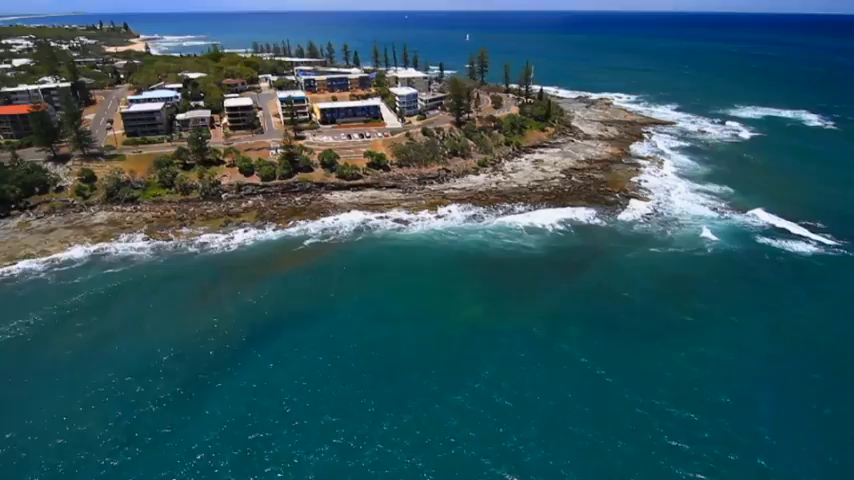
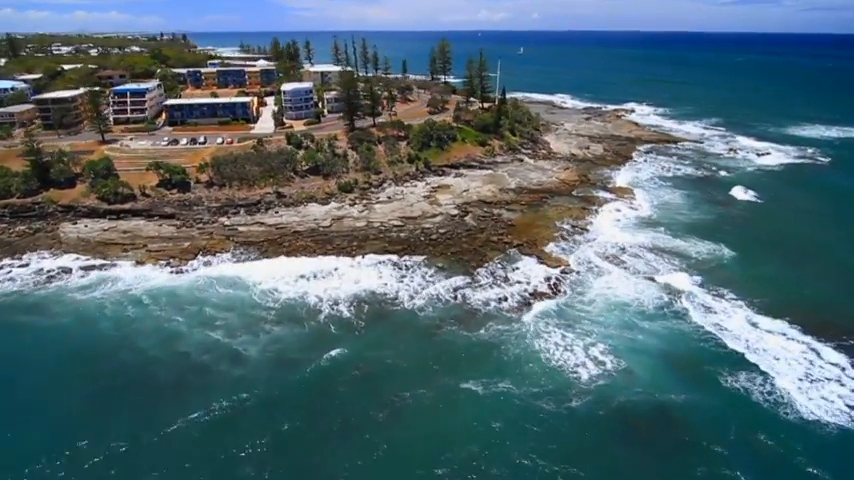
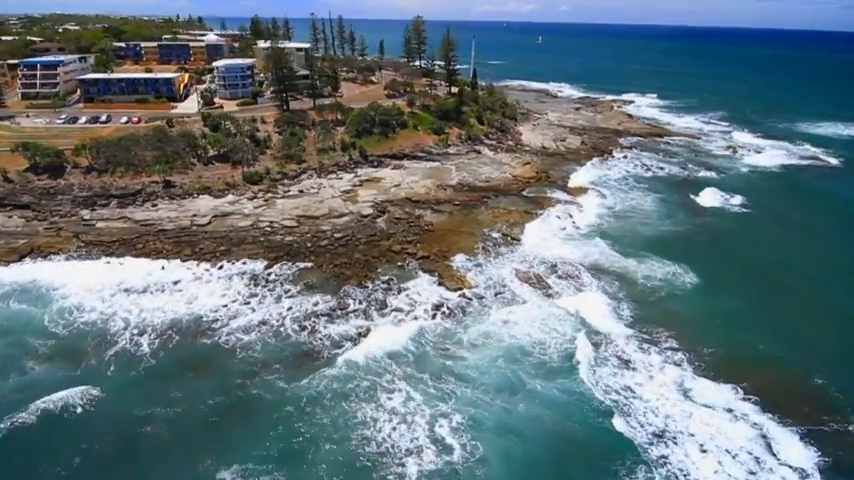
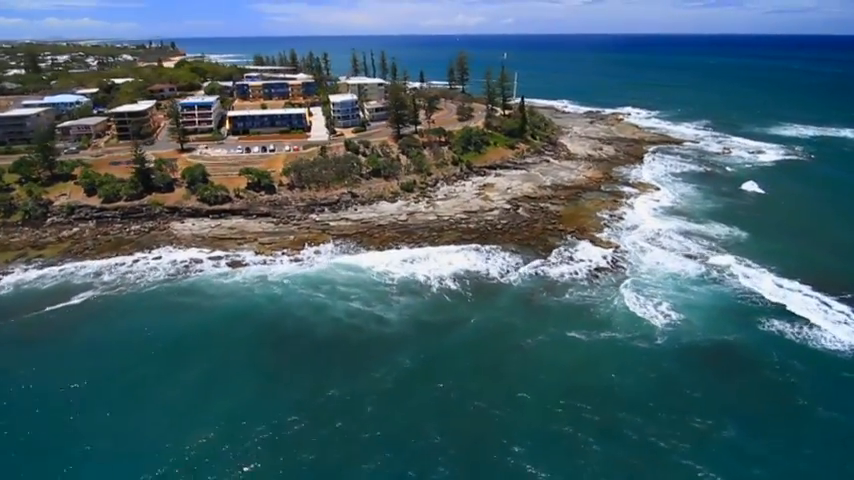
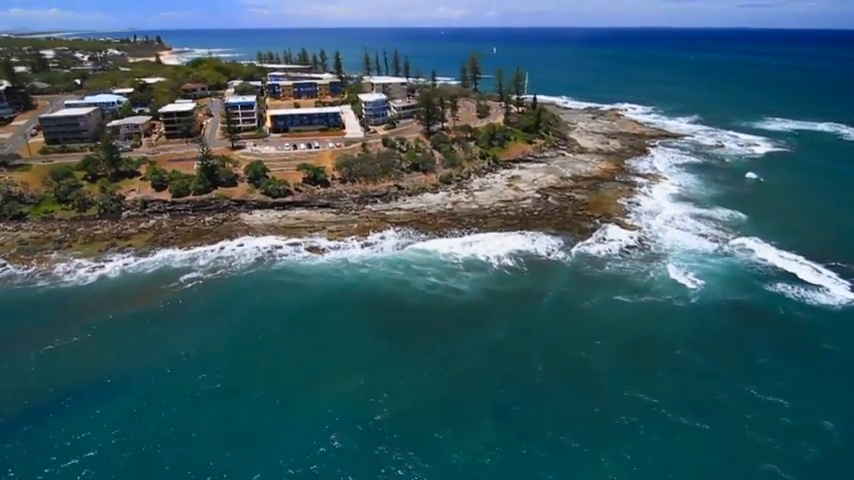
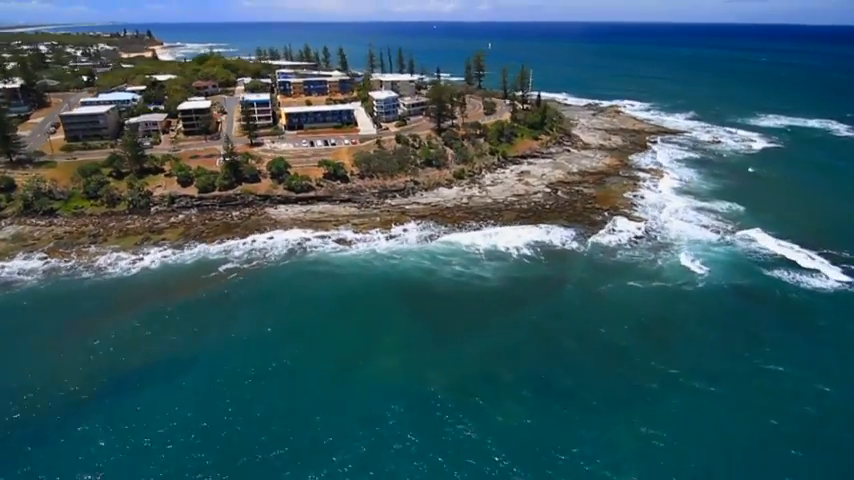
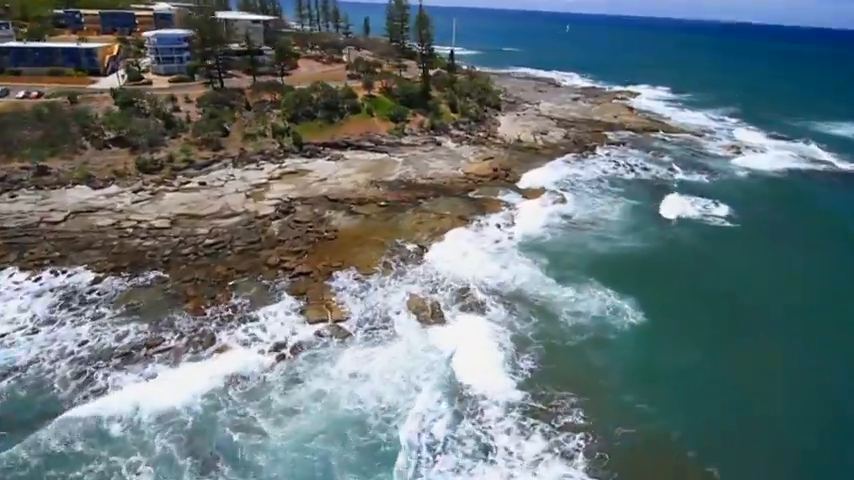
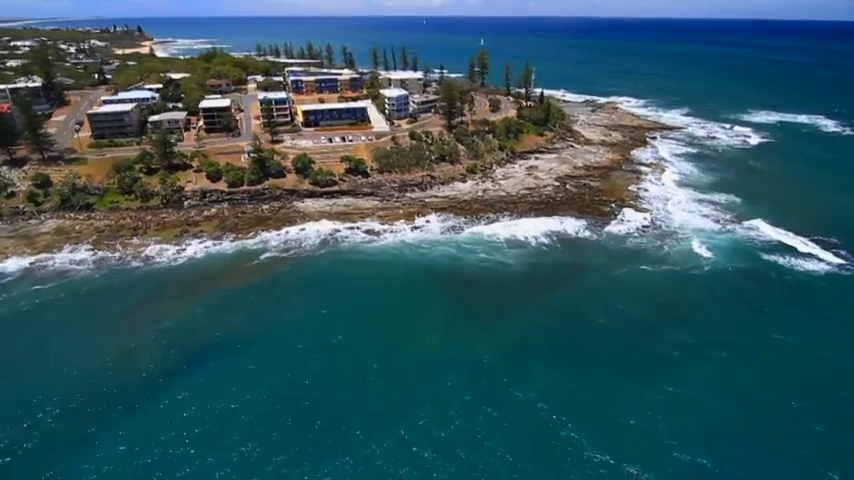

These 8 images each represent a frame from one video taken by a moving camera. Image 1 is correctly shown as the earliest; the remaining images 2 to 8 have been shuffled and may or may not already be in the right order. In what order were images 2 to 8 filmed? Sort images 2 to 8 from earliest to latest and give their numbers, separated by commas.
8, 6, 5, 4, 2, 3, 7
